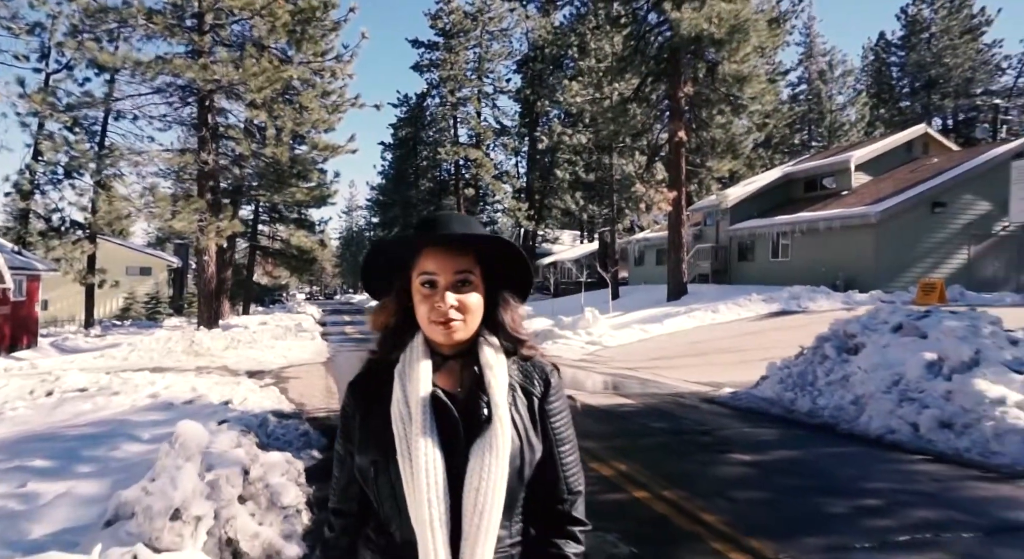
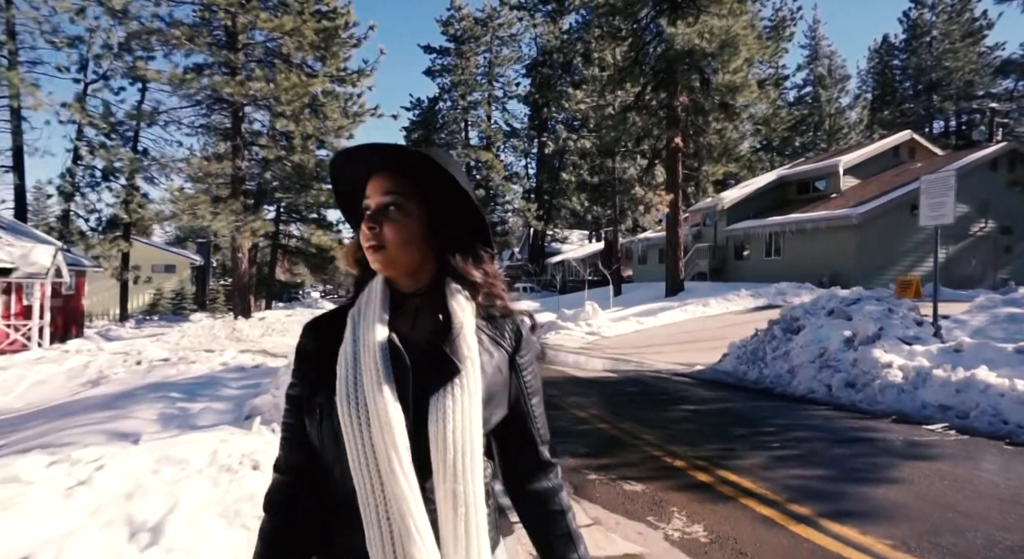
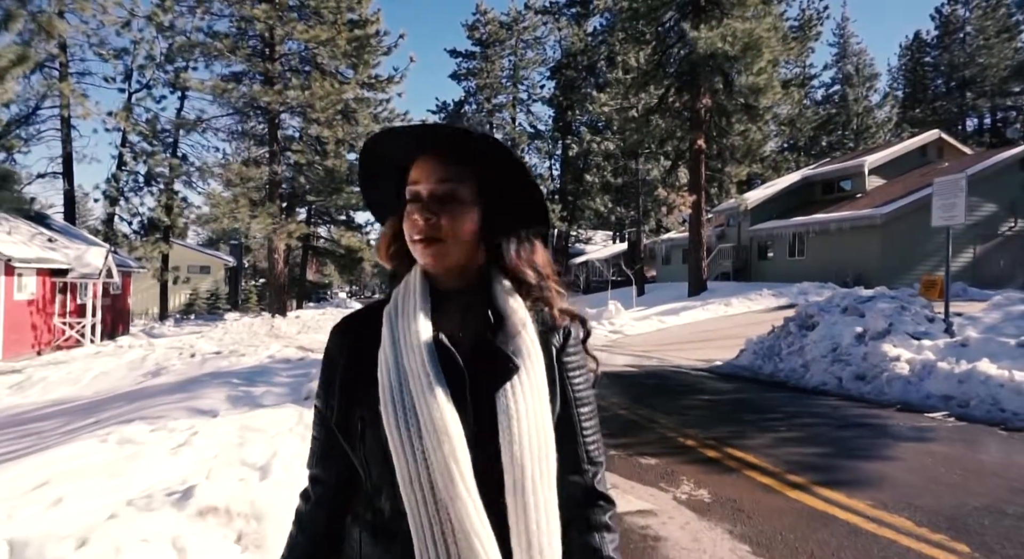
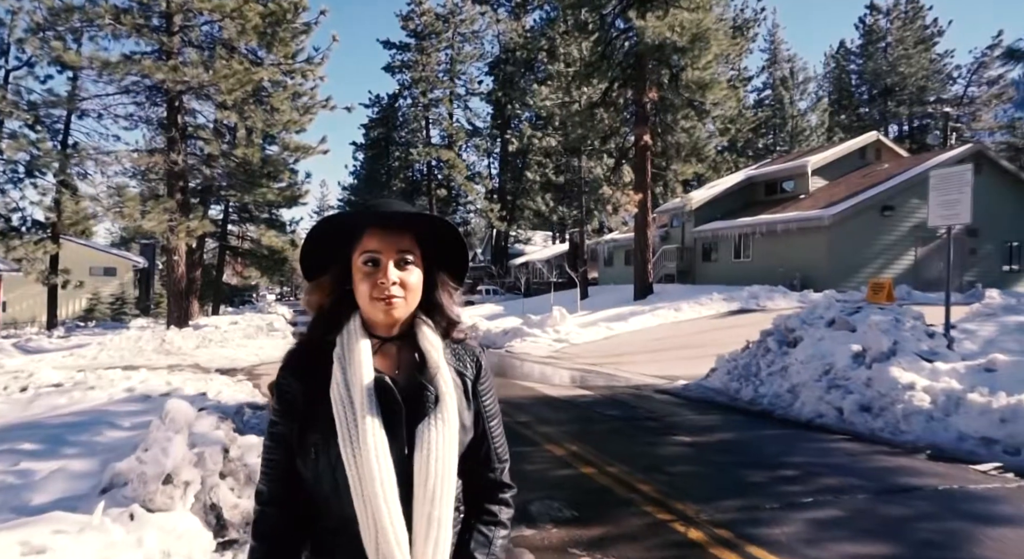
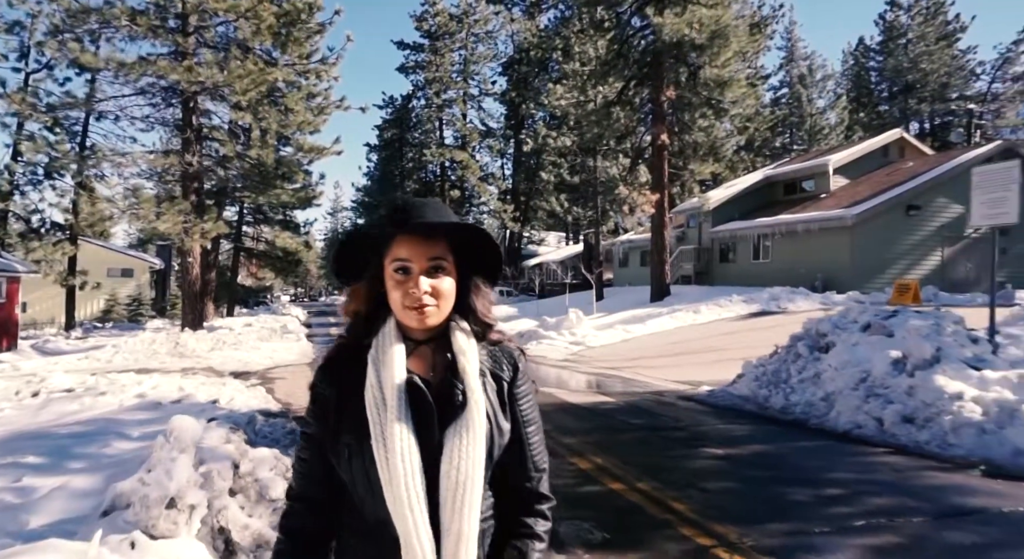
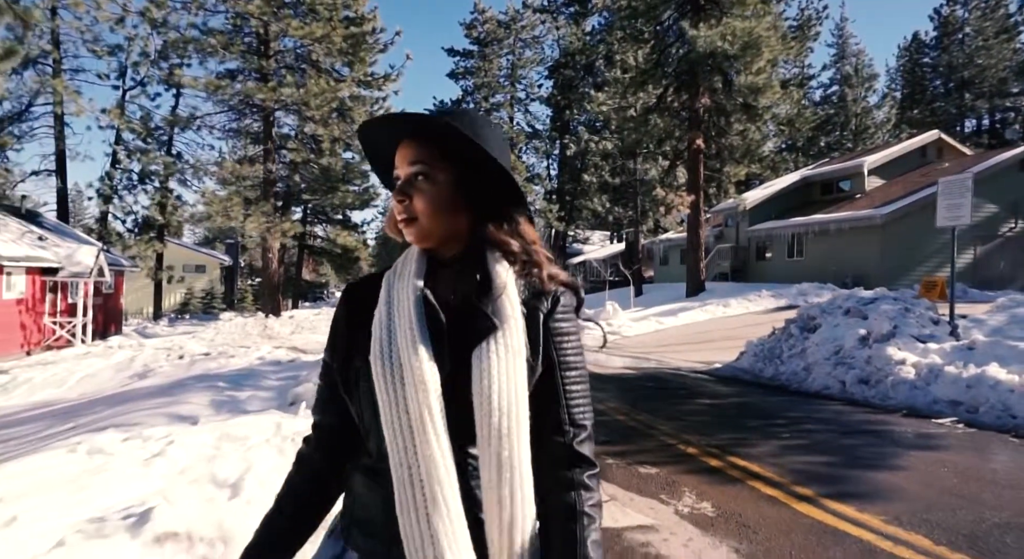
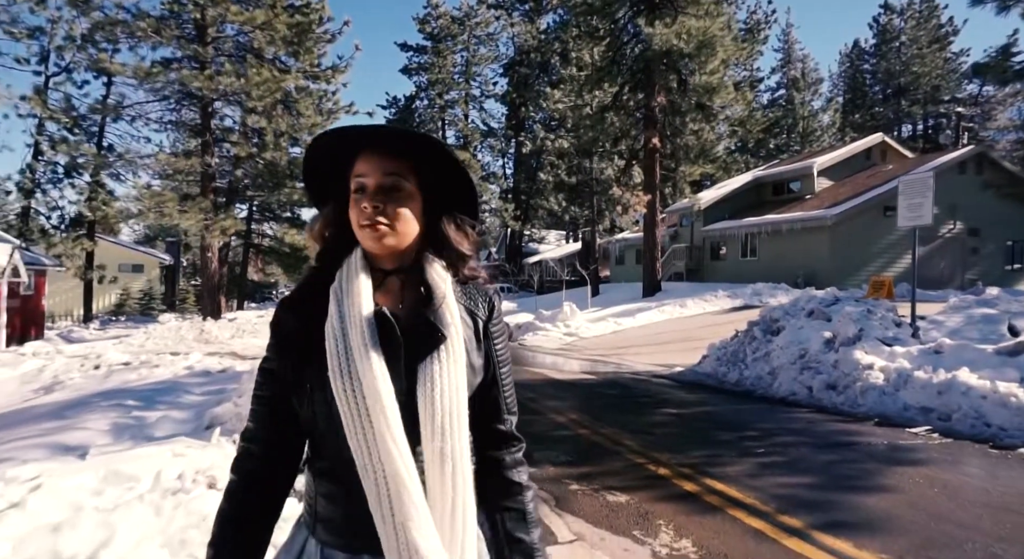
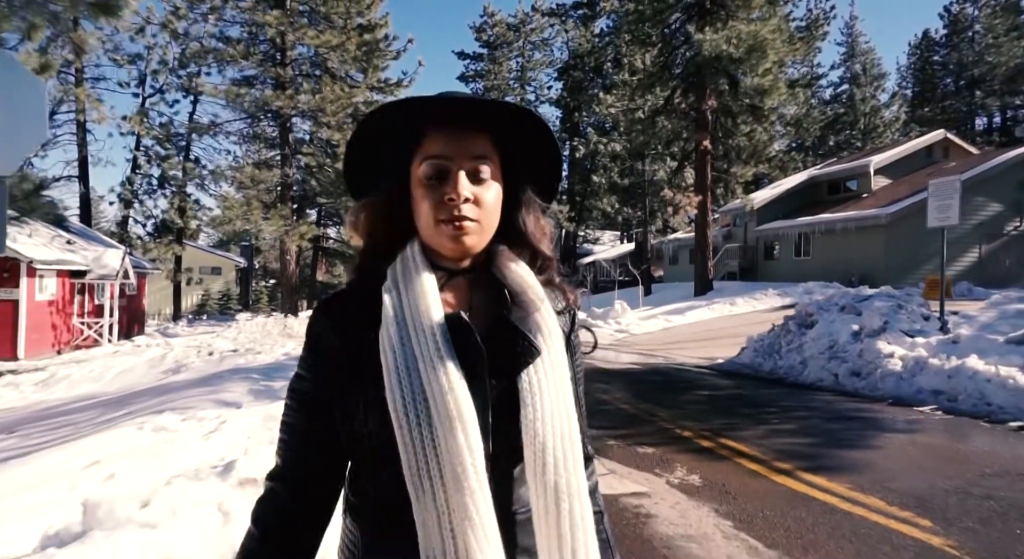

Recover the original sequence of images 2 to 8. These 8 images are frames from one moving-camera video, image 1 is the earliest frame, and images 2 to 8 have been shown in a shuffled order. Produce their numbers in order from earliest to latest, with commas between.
5, 4, 7, 2, 6, 3, 8
